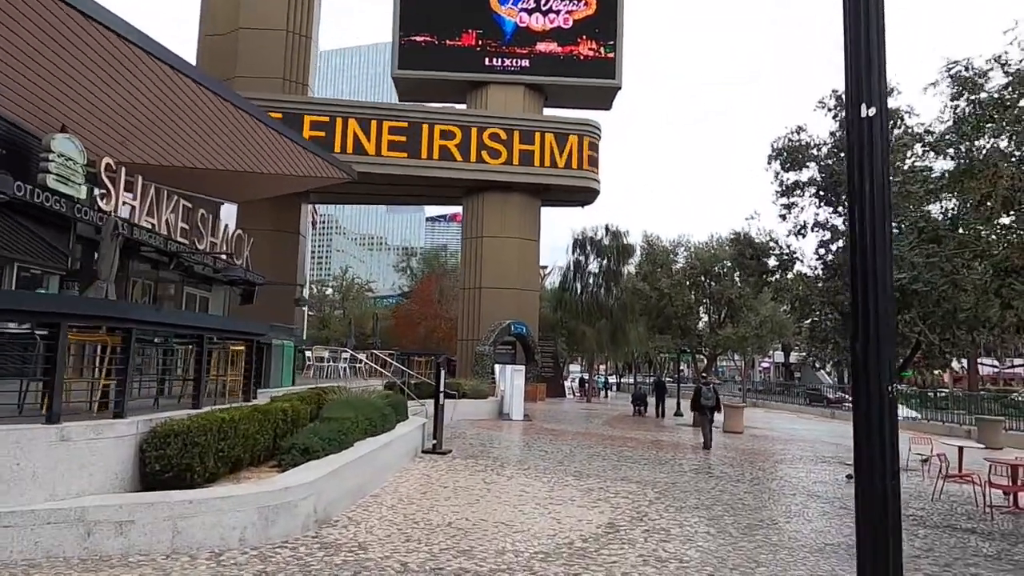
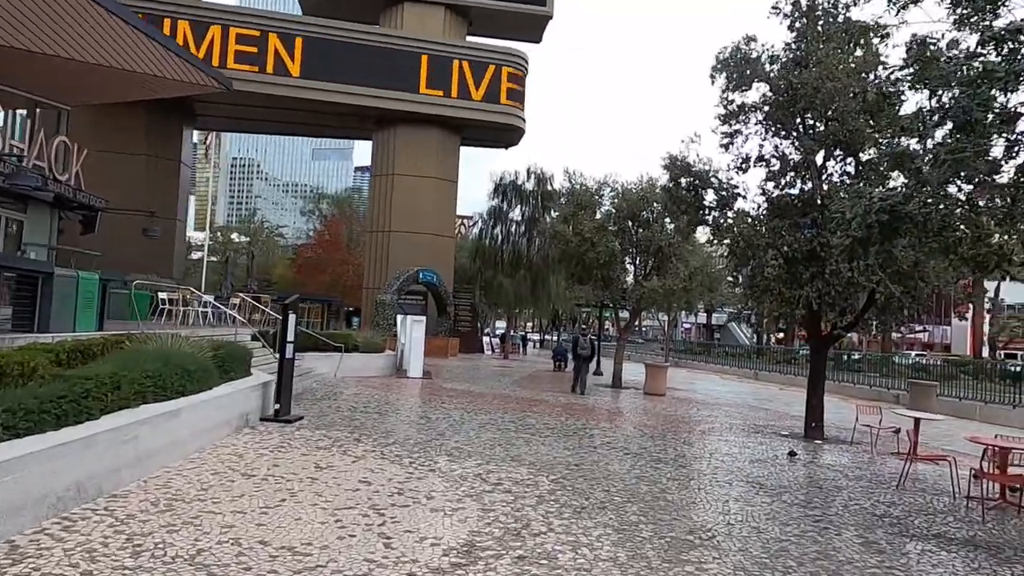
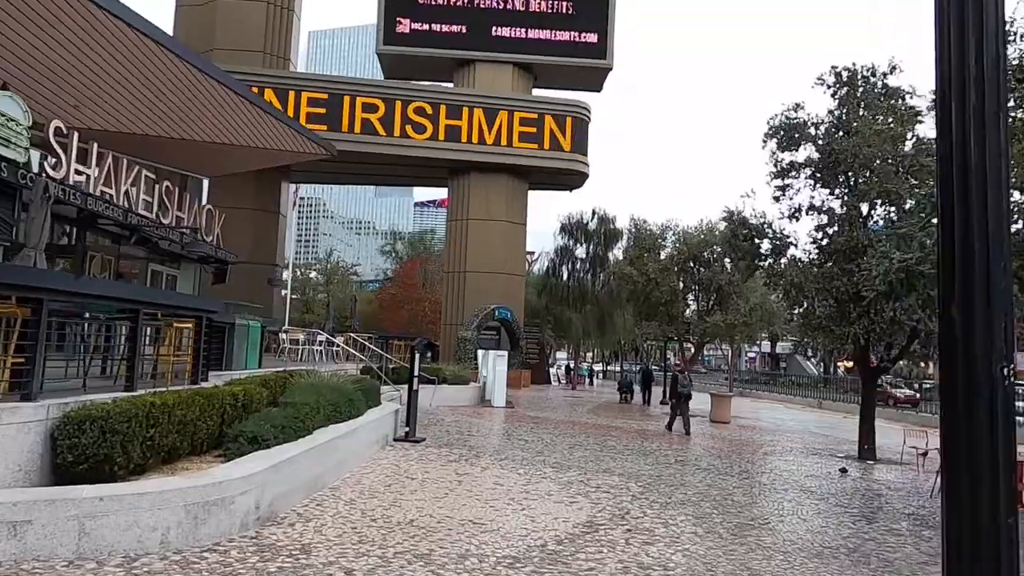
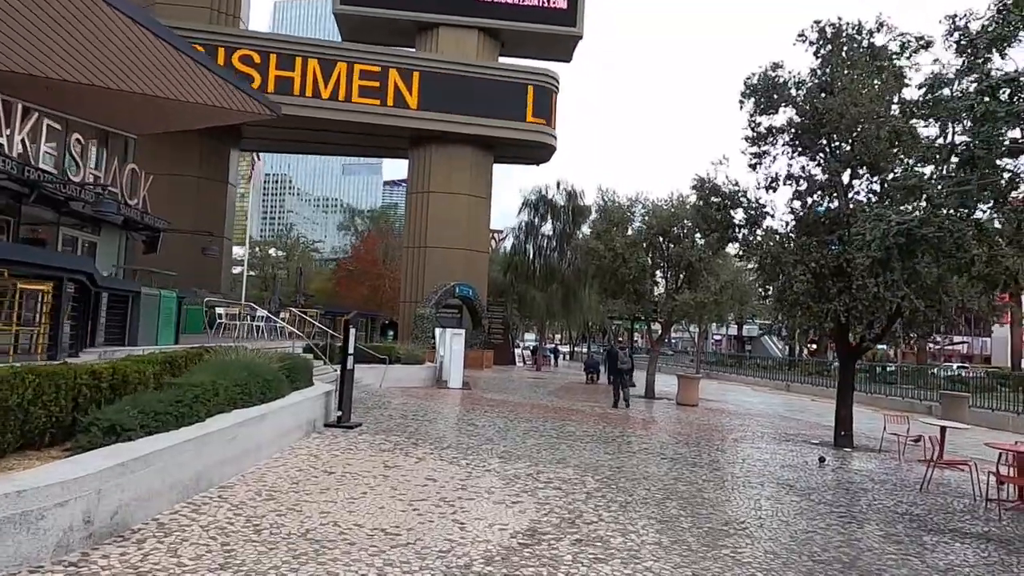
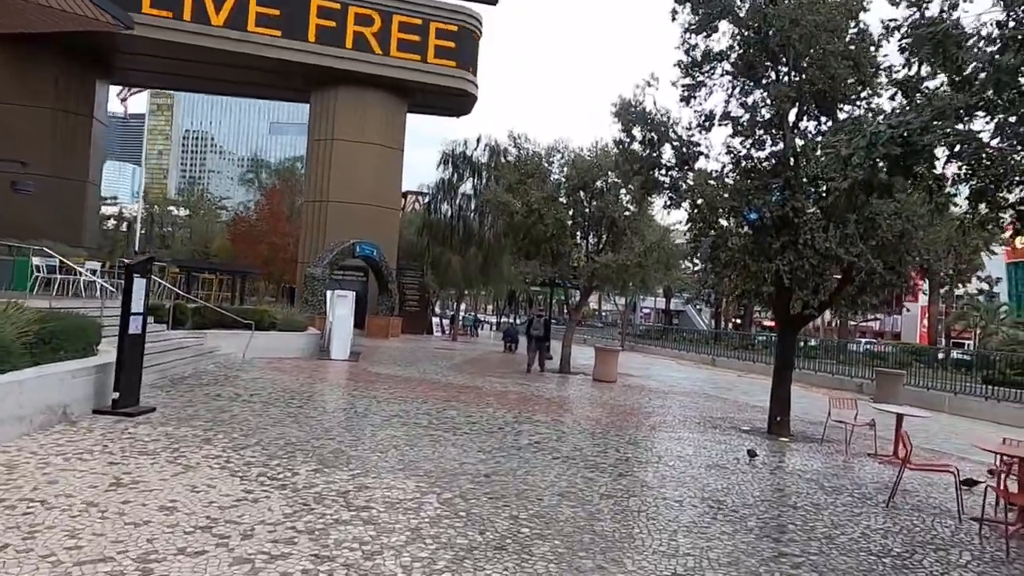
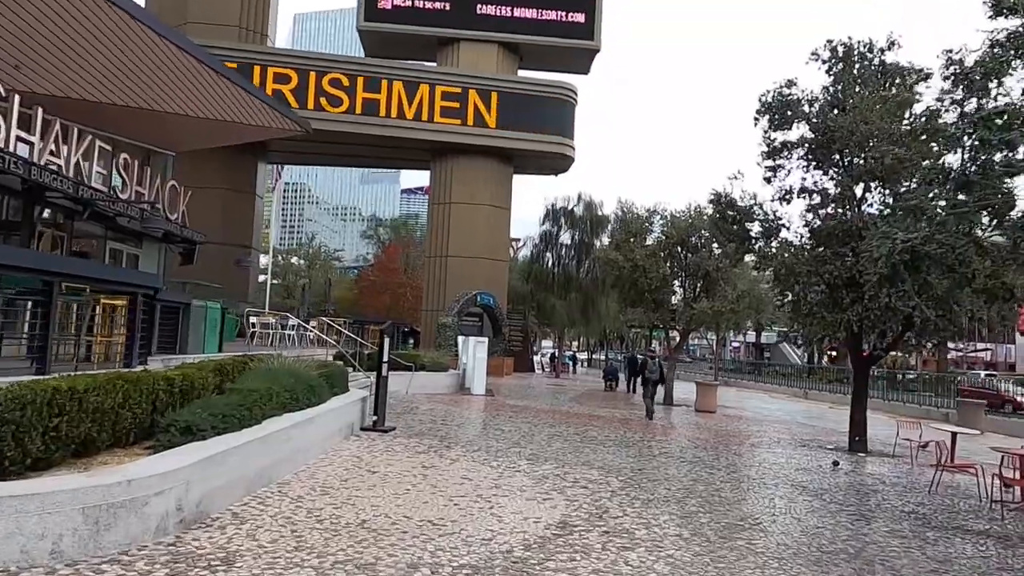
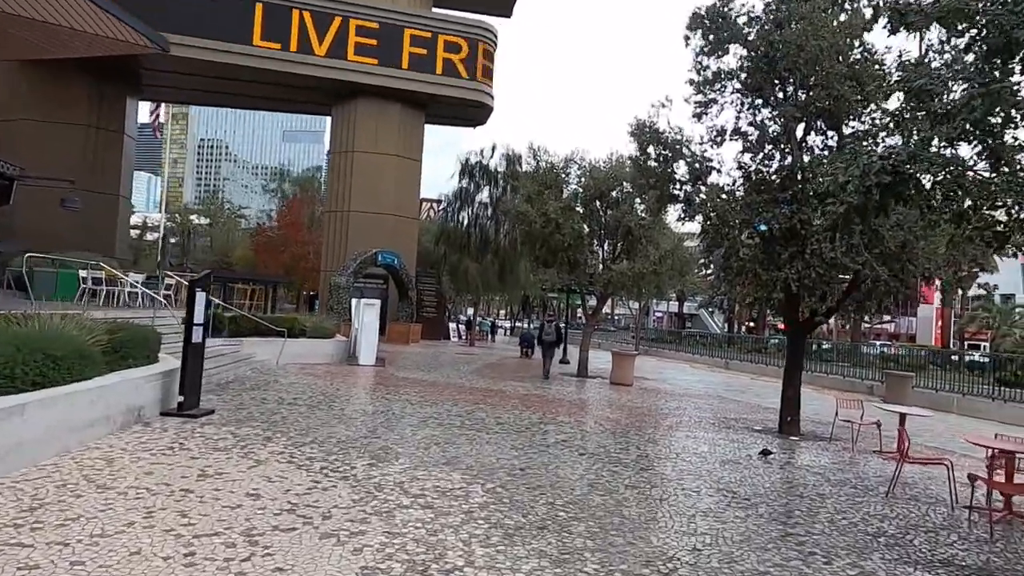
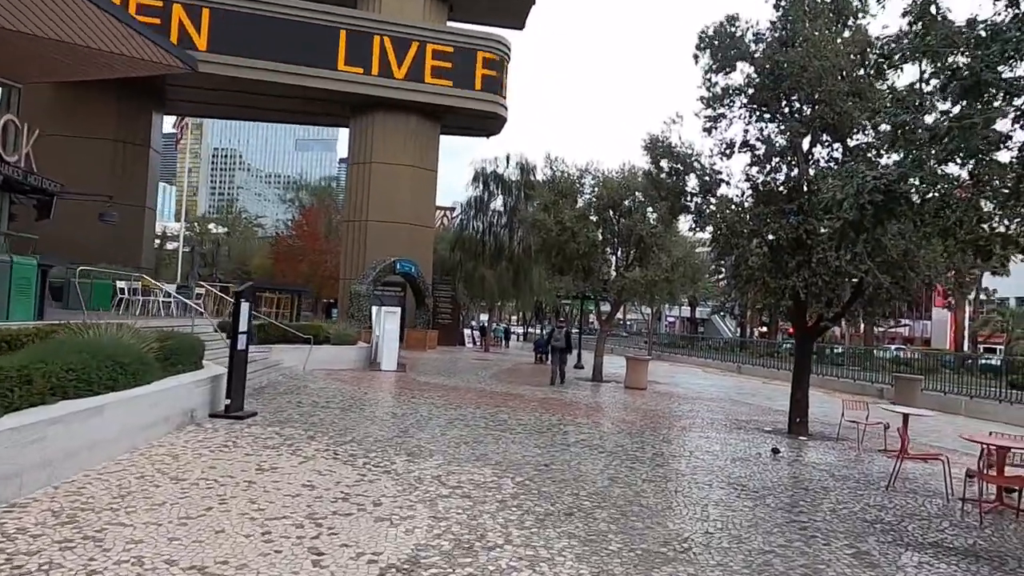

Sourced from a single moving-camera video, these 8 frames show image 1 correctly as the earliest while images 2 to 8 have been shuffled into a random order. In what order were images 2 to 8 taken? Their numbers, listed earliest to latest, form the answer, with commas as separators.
3, 6, 4, 2, 8, 7, 5
